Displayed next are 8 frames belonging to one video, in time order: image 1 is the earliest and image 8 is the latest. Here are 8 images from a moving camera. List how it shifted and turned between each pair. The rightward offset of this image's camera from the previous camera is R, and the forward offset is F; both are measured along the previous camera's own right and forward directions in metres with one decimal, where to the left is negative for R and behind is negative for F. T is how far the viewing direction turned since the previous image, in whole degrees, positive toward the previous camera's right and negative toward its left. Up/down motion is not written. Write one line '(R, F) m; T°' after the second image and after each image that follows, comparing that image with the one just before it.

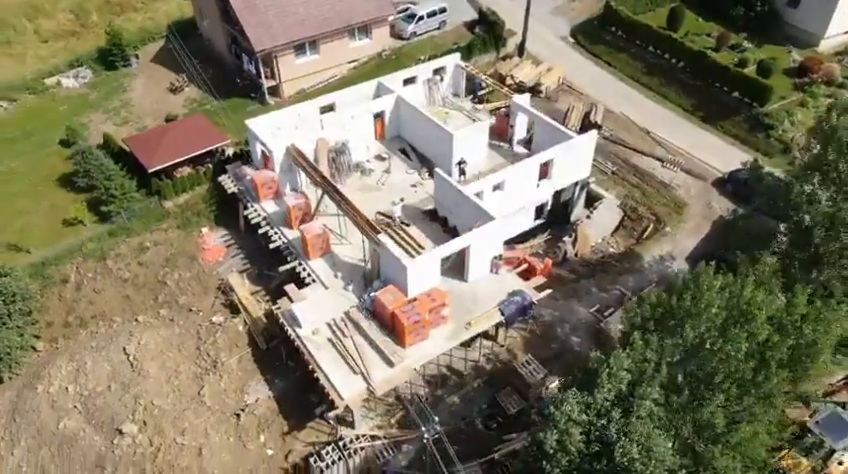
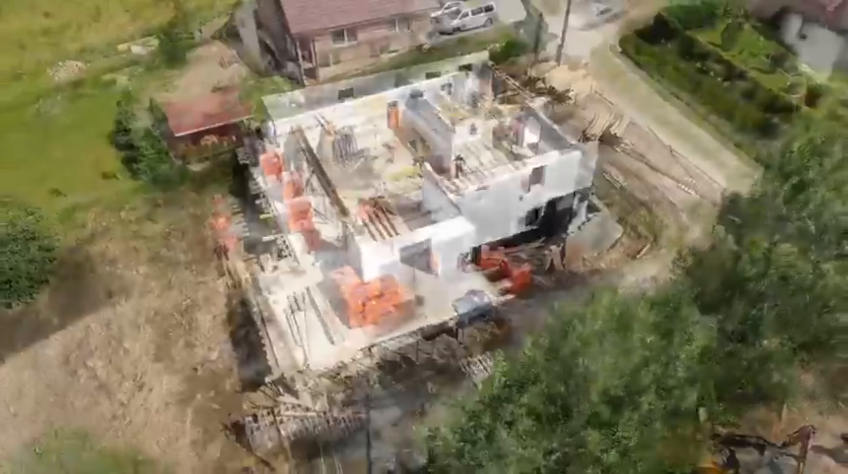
(+5.3, 0.0) m; -9°
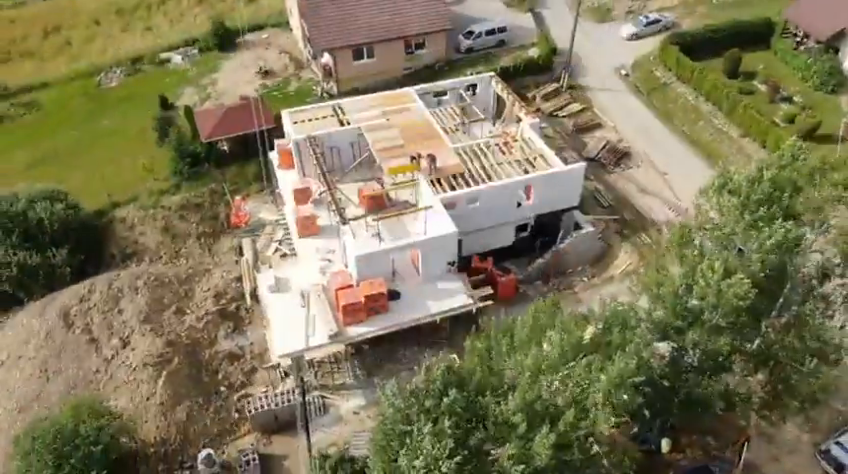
(+4.1, 0.0) m; -7°
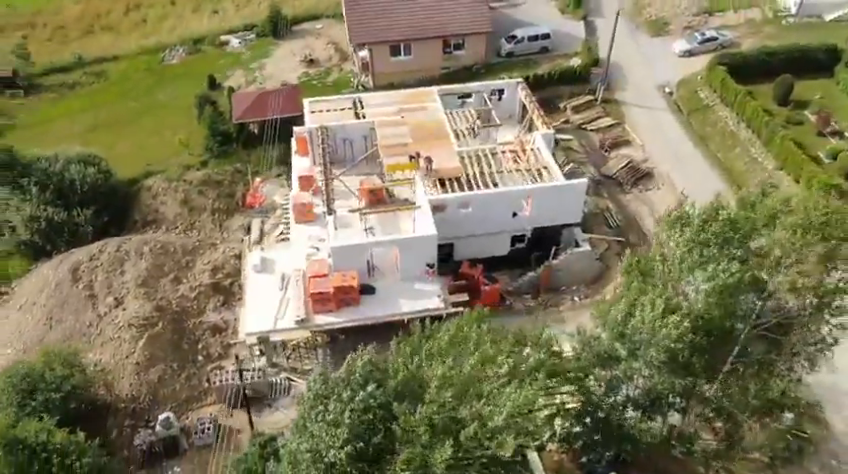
(+4.6, +0.2) m; -8°
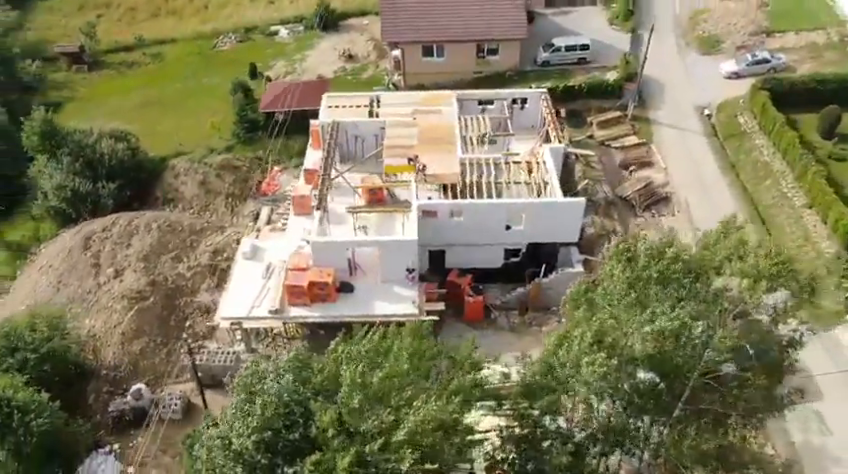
(+4.0, +0.5) m; -7°
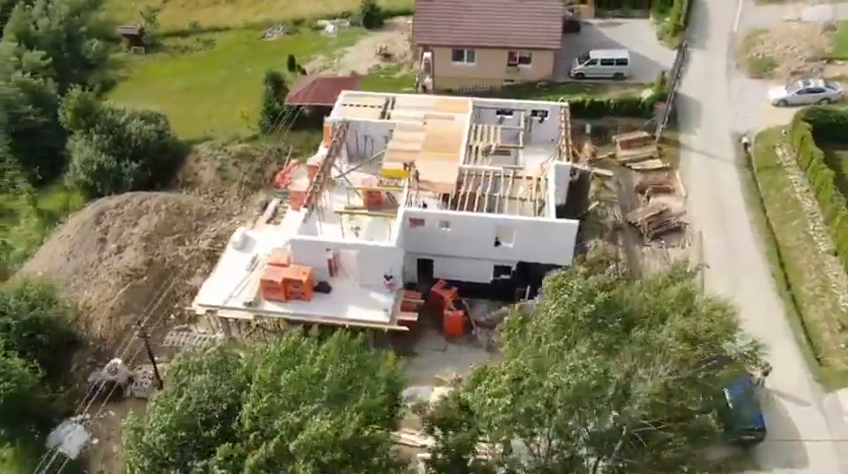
(+3.9, +0.8) m; -7°
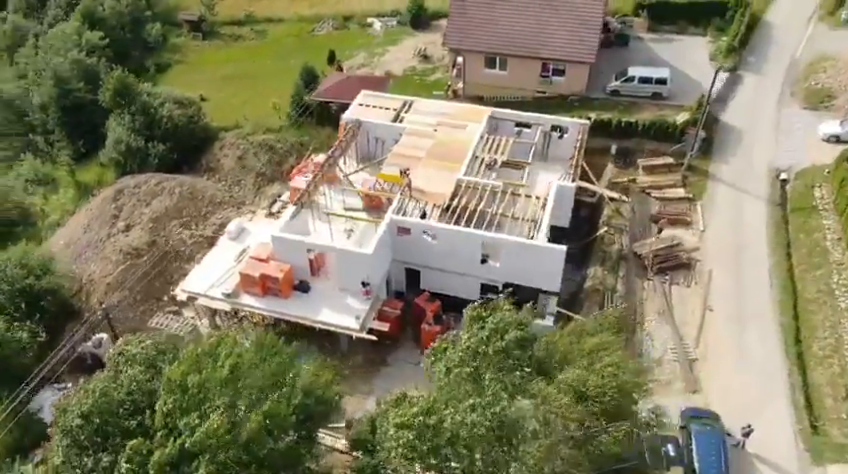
(+3.9, +1.0) m; -7°
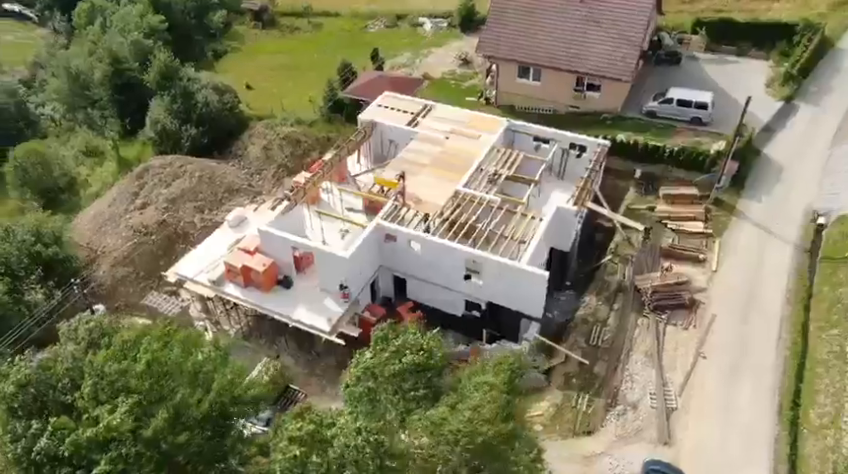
(+3.9, +0.9) m; -7°
